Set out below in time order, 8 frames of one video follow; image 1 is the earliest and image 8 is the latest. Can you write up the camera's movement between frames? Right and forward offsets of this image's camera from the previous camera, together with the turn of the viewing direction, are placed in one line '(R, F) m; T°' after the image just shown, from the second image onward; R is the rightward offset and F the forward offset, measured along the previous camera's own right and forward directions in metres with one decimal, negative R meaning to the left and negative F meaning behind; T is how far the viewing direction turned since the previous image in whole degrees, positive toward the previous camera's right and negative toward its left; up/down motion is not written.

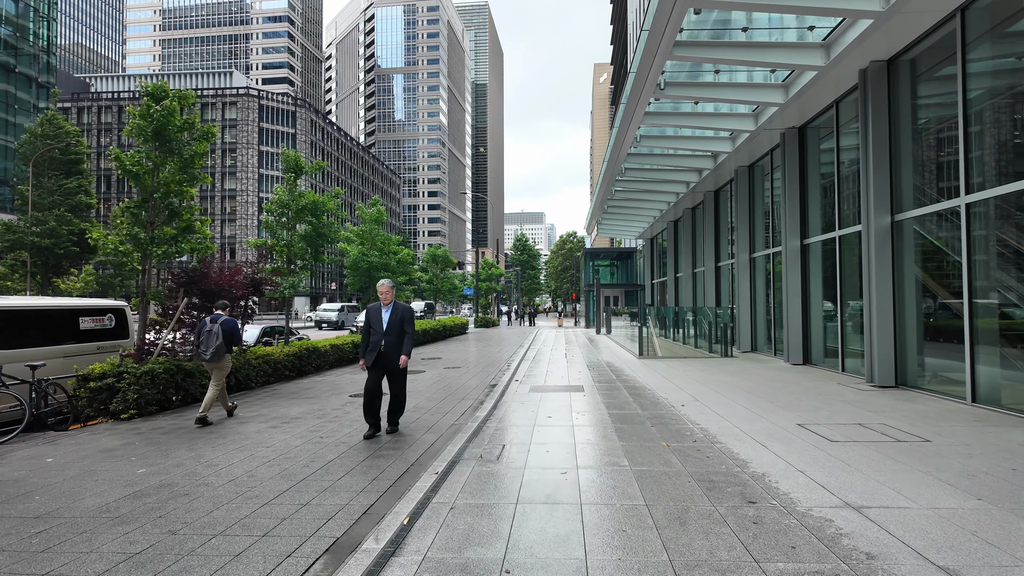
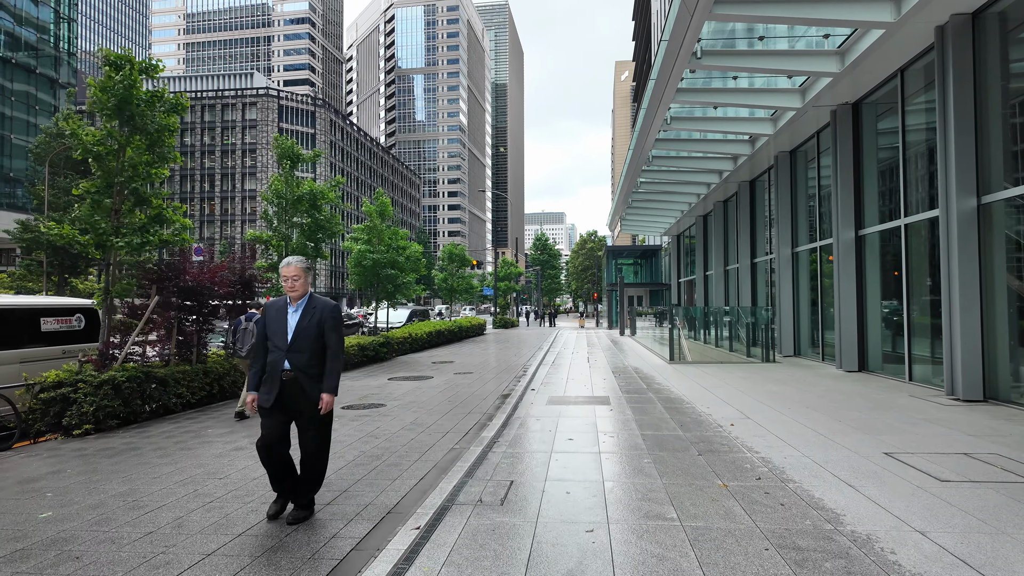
(+0.1, +1.4) m; -2°
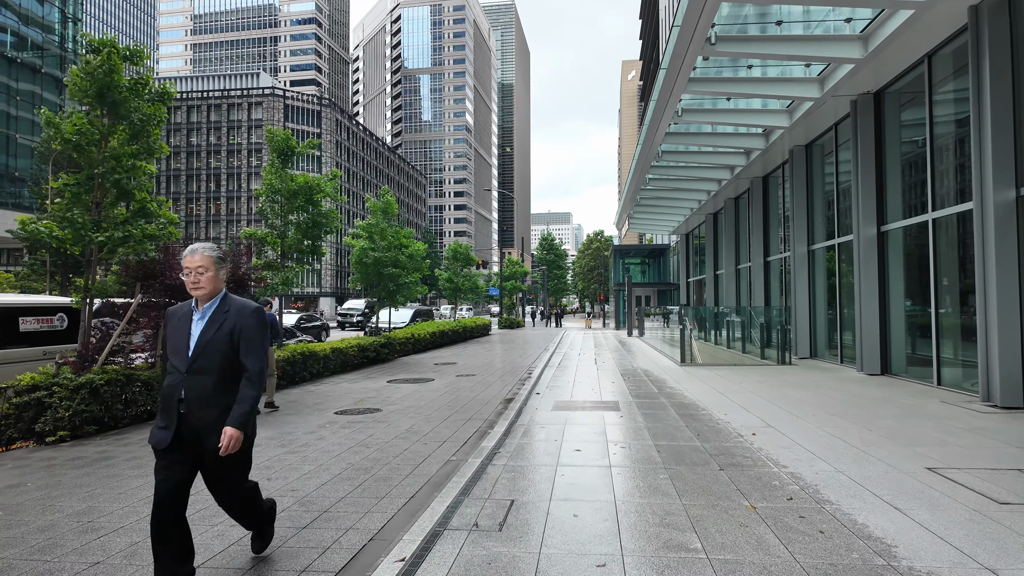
(0.0, +0.5) m; -1°
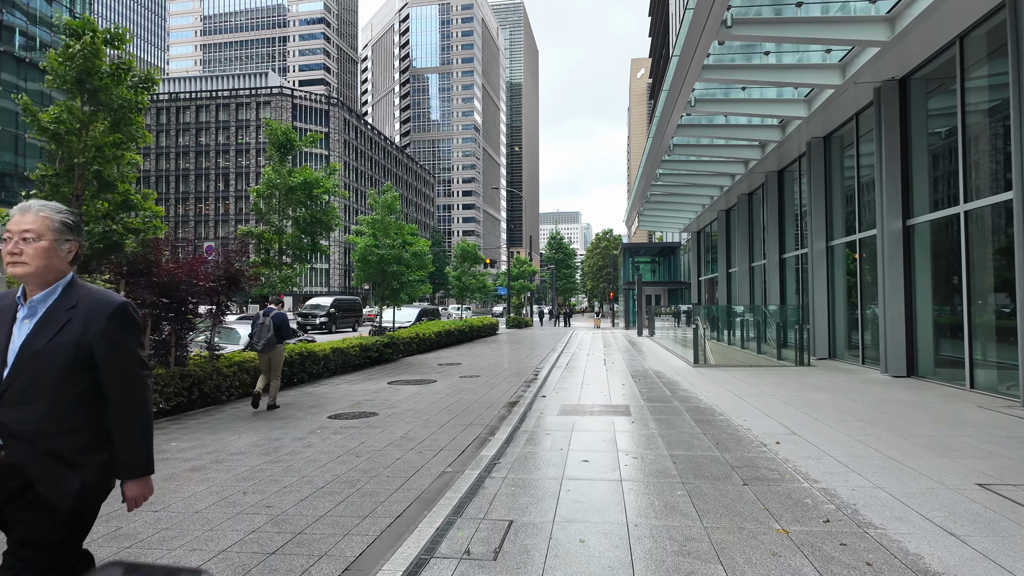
(+0.1, +0.5) m; -1°
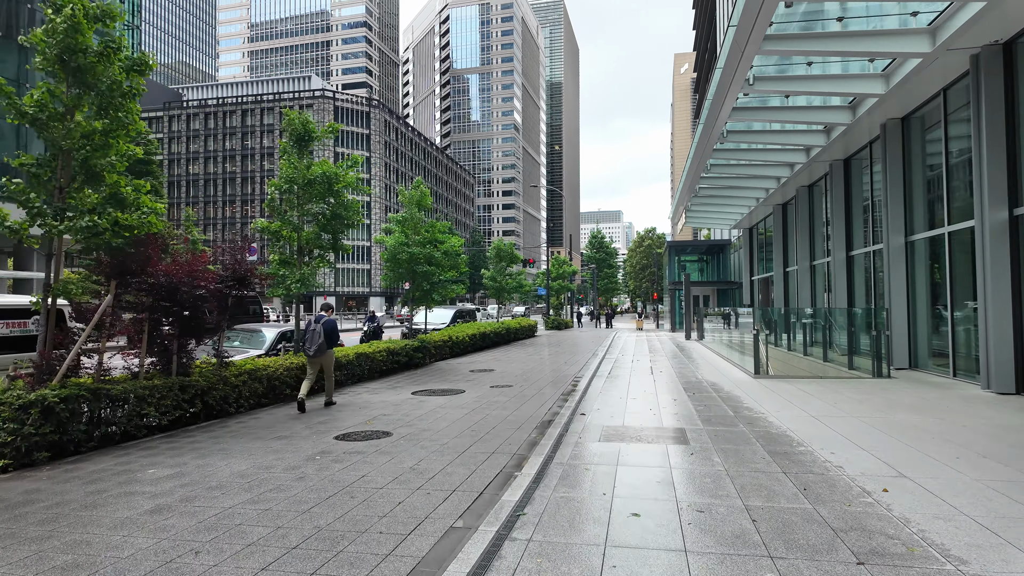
(+0.1, +1.2) m; -4°
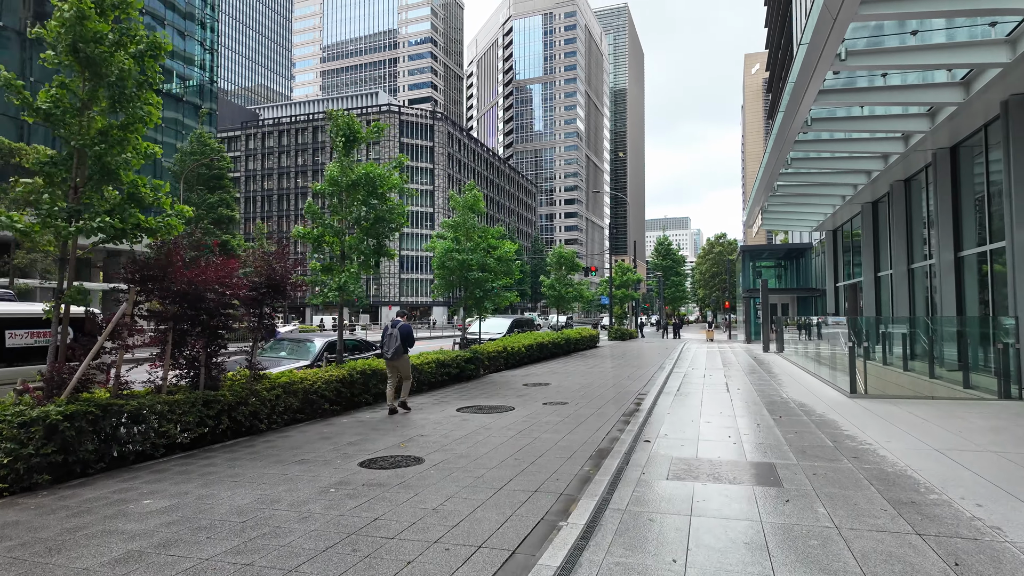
(+0.2, +1.0) m; -6°
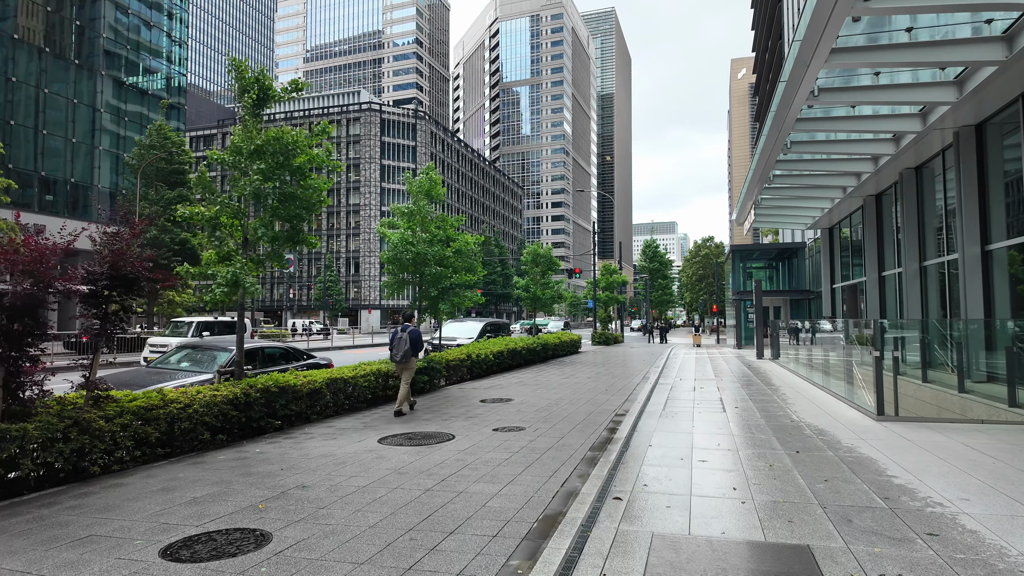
(+0.6, +2.2) m; +1°
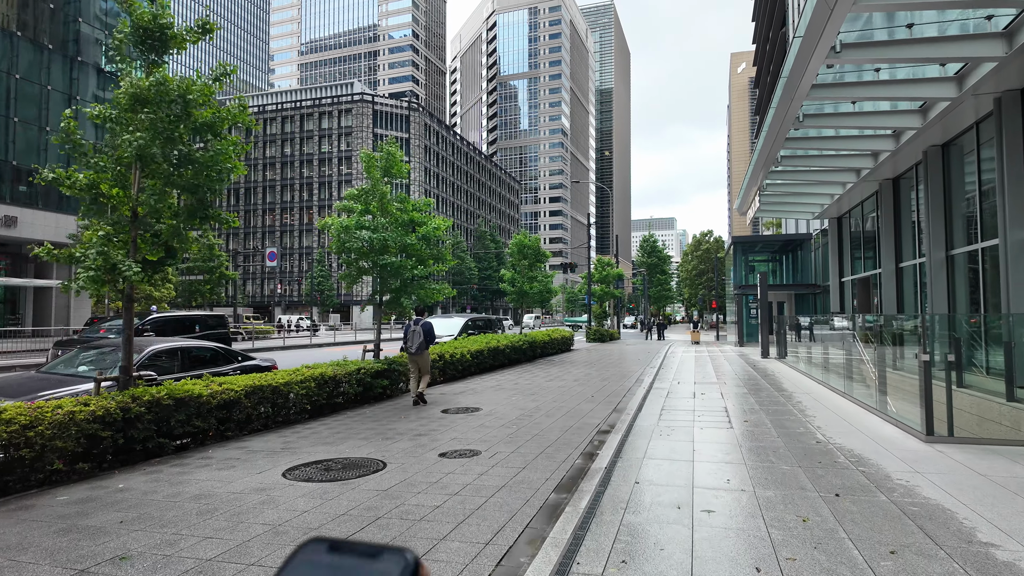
(+0.5, +1.8) m; 0°
